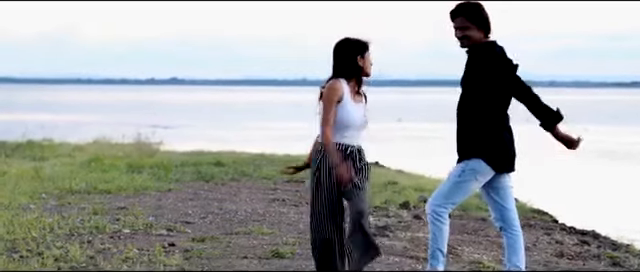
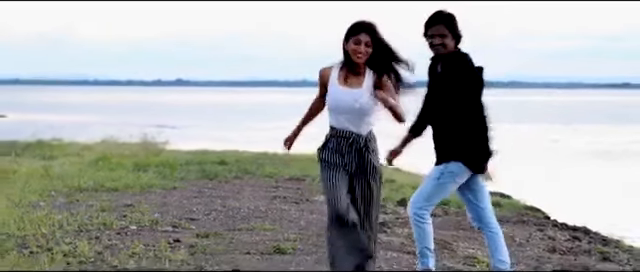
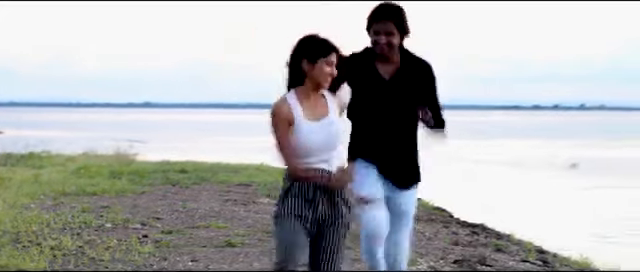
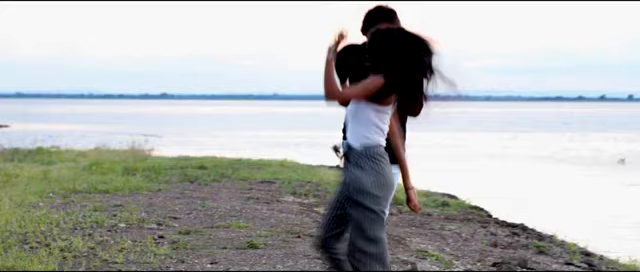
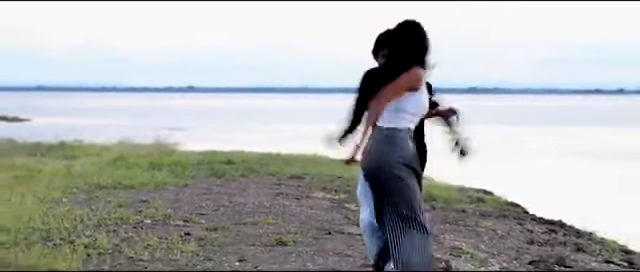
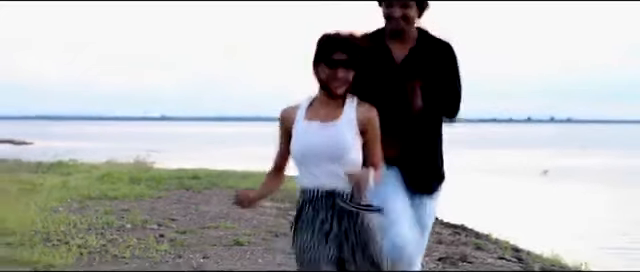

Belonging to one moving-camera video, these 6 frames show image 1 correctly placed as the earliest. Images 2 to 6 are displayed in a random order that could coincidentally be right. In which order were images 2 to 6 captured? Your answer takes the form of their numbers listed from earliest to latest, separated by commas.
2, 5, 4, 3, 6
